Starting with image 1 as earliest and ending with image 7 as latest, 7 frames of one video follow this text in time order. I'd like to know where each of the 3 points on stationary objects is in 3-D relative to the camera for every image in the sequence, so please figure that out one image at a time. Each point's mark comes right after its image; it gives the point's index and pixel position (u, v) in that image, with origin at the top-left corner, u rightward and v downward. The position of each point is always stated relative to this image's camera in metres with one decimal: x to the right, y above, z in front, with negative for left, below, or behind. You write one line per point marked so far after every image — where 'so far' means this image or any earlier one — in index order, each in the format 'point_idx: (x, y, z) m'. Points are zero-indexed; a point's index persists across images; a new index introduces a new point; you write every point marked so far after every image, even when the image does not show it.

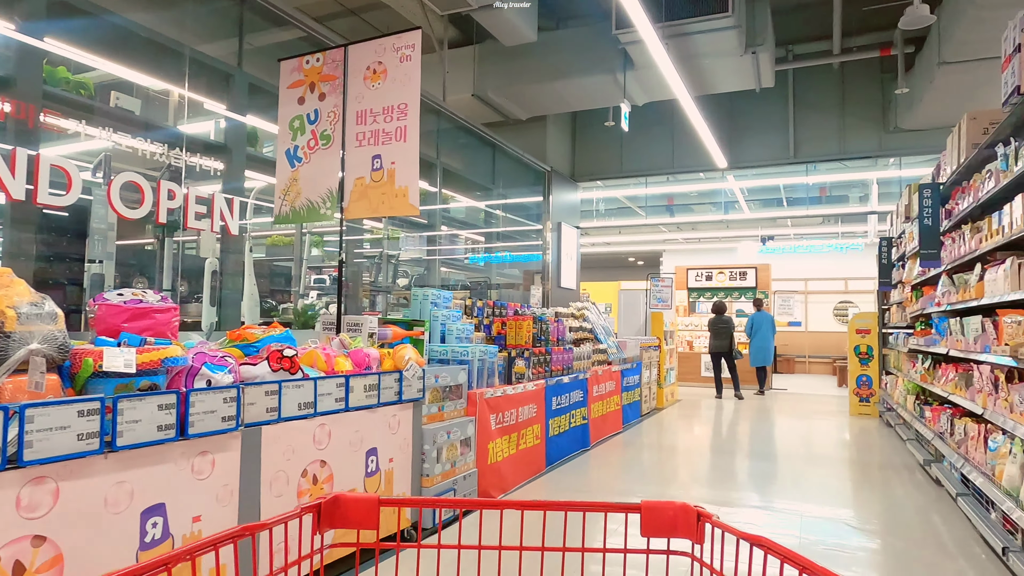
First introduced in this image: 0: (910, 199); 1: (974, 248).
0: (+3.5, +0.8, +5.9) m
1: (+2.5, +0.2, +3.6) m
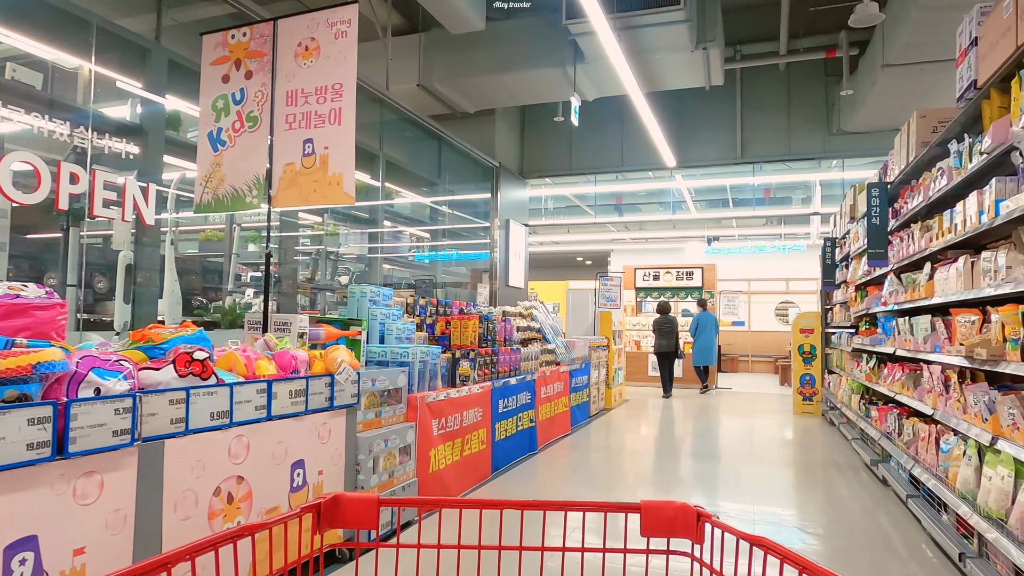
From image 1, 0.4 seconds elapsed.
0: (+3.0, +0.8, +5.9) m
1: (+2.2, +0.2, +3.6) m
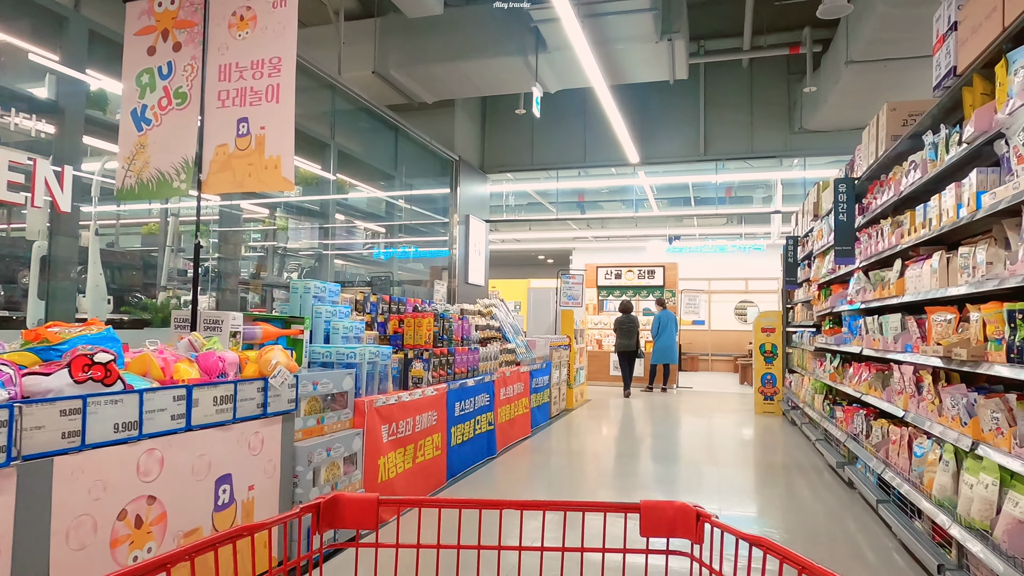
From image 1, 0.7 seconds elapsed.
0: (+2.7, +0.8, +5.8) m
1: (+2.0, +0.2, +3.4) m
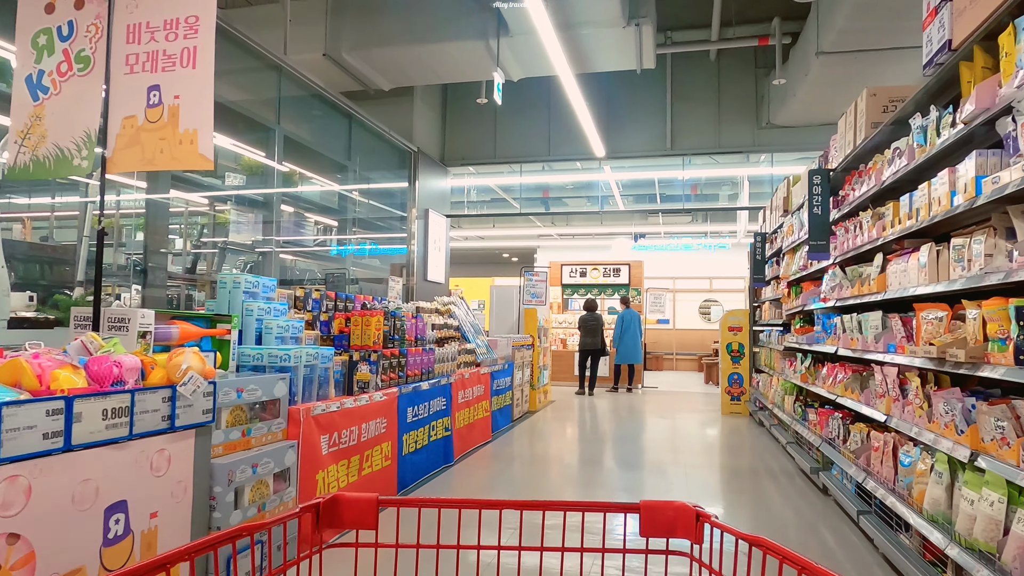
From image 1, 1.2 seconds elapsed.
0: (+2.3, +0.8, +5.7) m
1: (+1.8, +0.2, +3.2) m
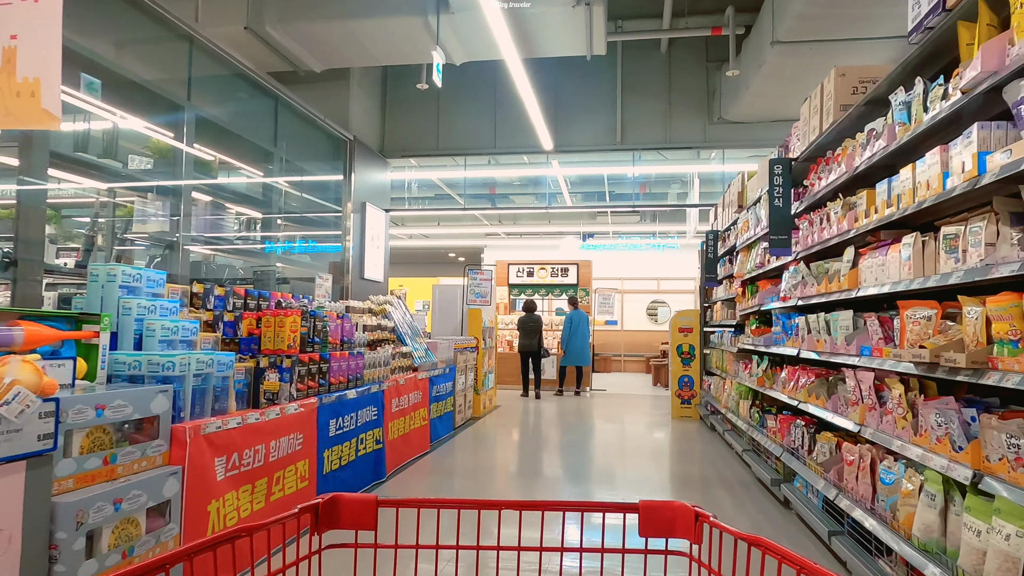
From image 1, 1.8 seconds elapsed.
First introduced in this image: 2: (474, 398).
0: (+1.9, +0.8, +5.4) m
1: (+1.5, +0.3, +3.0) m
2: (-0.4, -1.2, +7.5) m
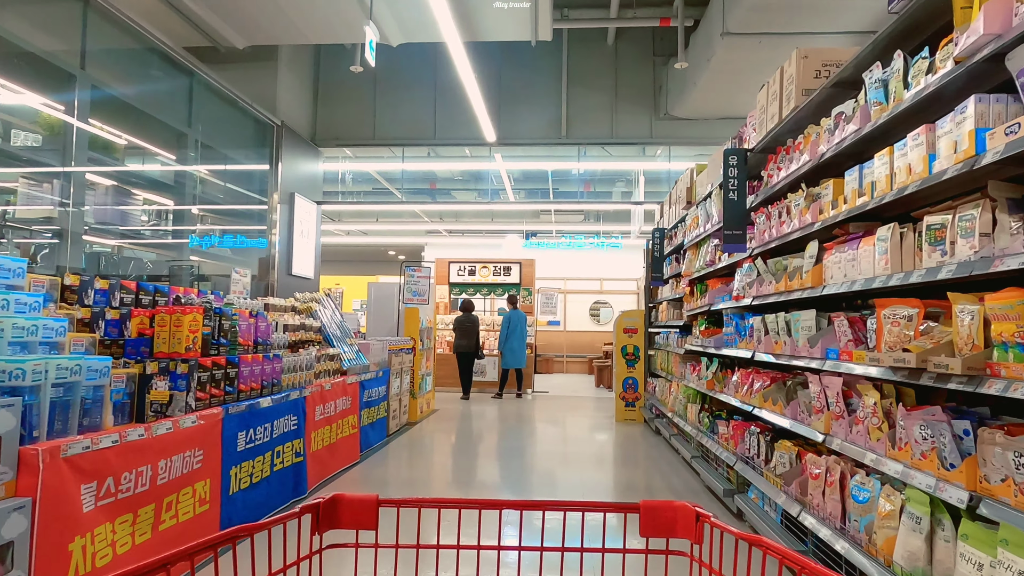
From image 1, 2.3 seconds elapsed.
0: (+1.4, +0.8, +5.2) m
1: (+1.2, +0.3, +2.7) m
2: (-1.1, -1.2, +7.1) m
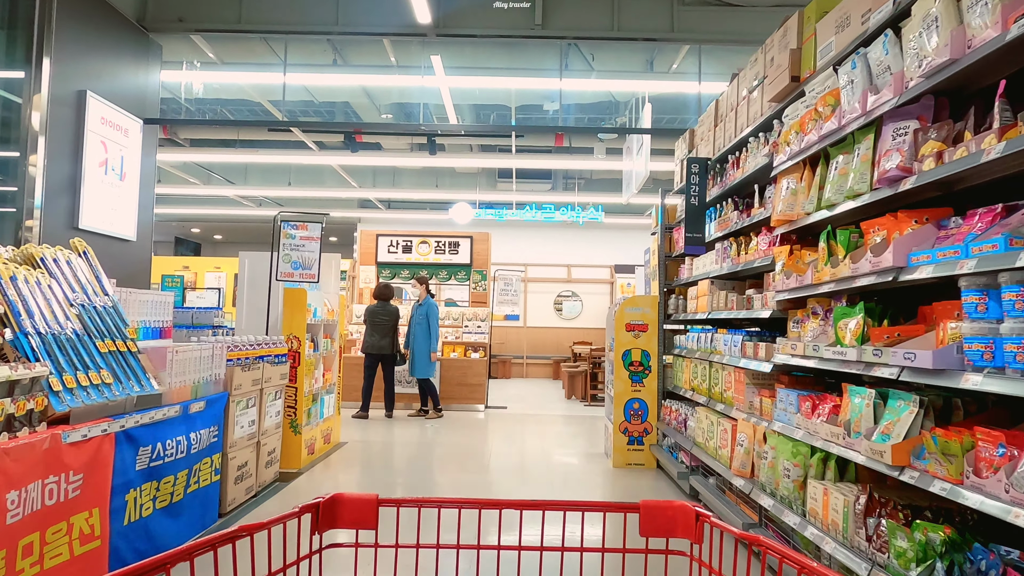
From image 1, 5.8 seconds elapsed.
0: (+1.2, +1.0, +2.7) m
1: (+1.1, +0.4, +0.2) m
2: (-1.5, -1.0, +4.4) m
